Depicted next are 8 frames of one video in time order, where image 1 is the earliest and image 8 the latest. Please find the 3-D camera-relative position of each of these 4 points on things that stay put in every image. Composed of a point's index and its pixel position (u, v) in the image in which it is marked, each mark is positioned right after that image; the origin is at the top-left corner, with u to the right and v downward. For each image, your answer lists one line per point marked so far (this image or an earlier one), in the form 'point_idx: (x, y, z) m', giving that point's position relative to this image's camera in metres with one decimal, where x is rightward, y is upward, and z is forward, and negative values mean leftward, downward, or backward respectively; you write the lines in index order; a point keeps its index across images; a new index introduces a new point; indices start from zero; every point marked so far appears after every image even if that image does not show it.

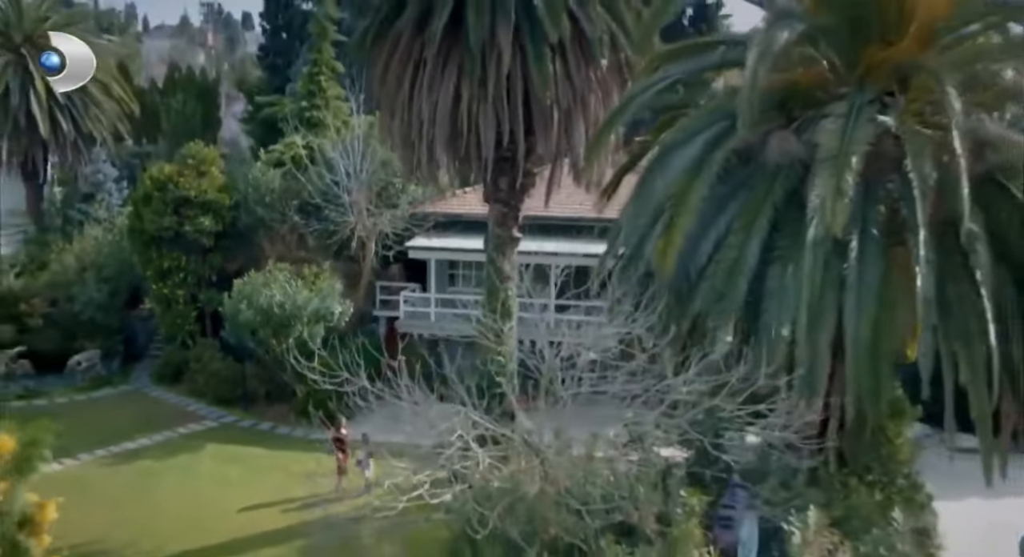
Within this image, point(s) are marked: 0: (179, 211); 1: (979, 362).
0: (-6.0, +1.2, +18.8) m
1: (+3.7, -0.7, +8.5) m
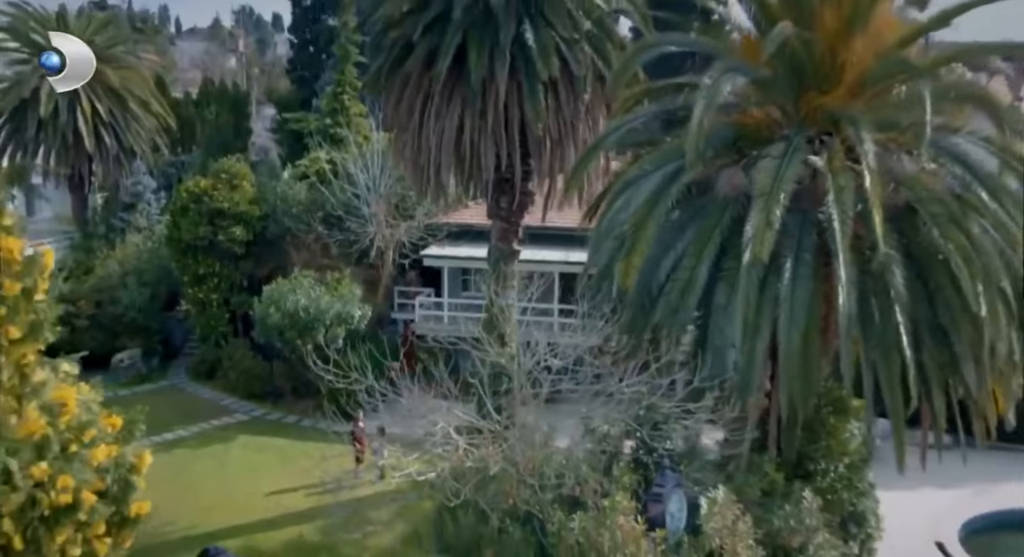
0: (-5.9, +1.1, +20.5) m
1: (+3.6, -0.9, +9.9) m
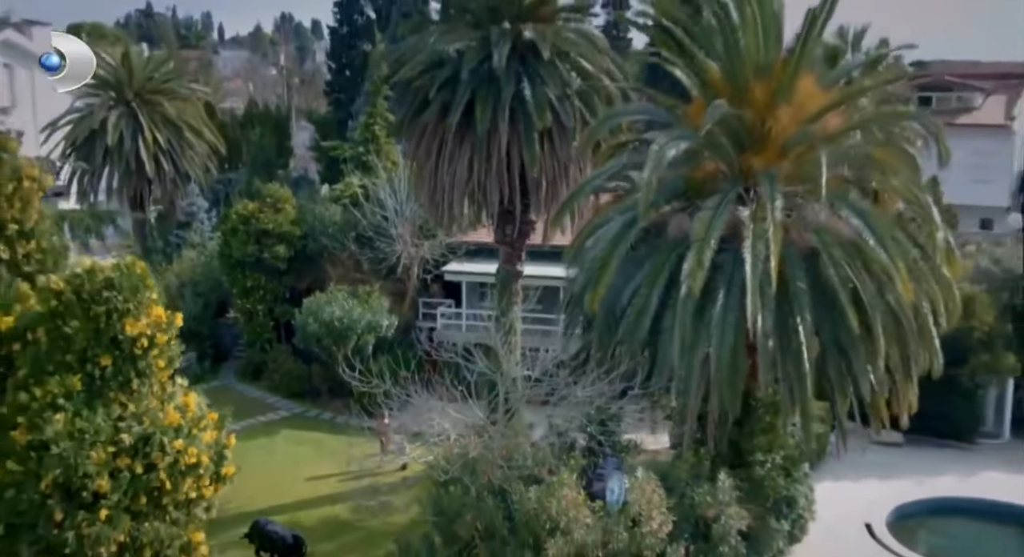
0: (-5.6, +0.8, +23.3) m
1: (+3.4, -1.2, +12.4) m
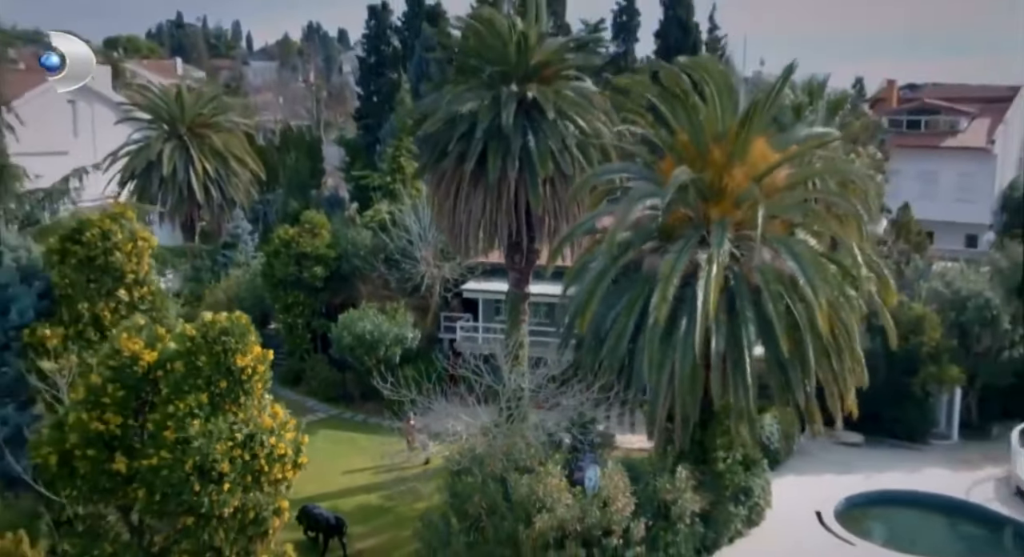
0: (-5.4, +0.4, +26.3) m
1: (+3.4, -1.6, +15.2) m
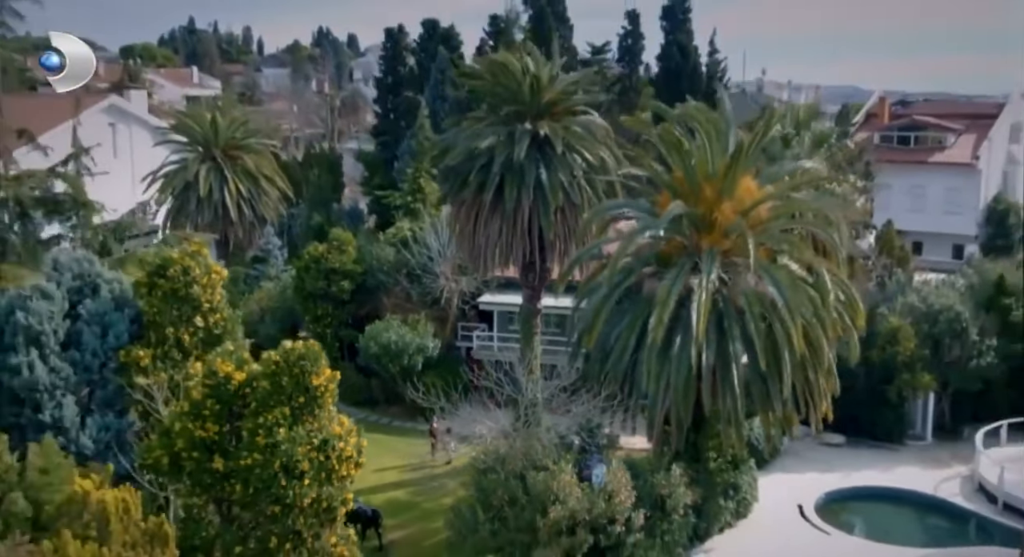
0: (-5.0, 0.0, +28.6) m
1: (+3.7, -2.0, +17.4) m
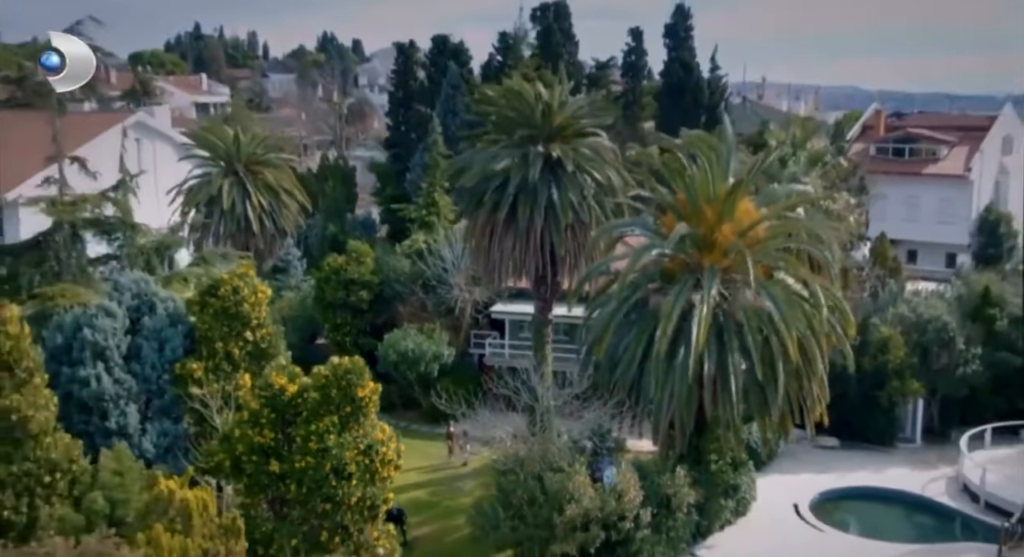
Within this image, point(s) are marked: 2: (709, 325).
0: (-4.7, -0.3, +30.0) m
1: (+4.0, -2.3, +18.8) m
2: (+3.5, -0.8, +18.4) m
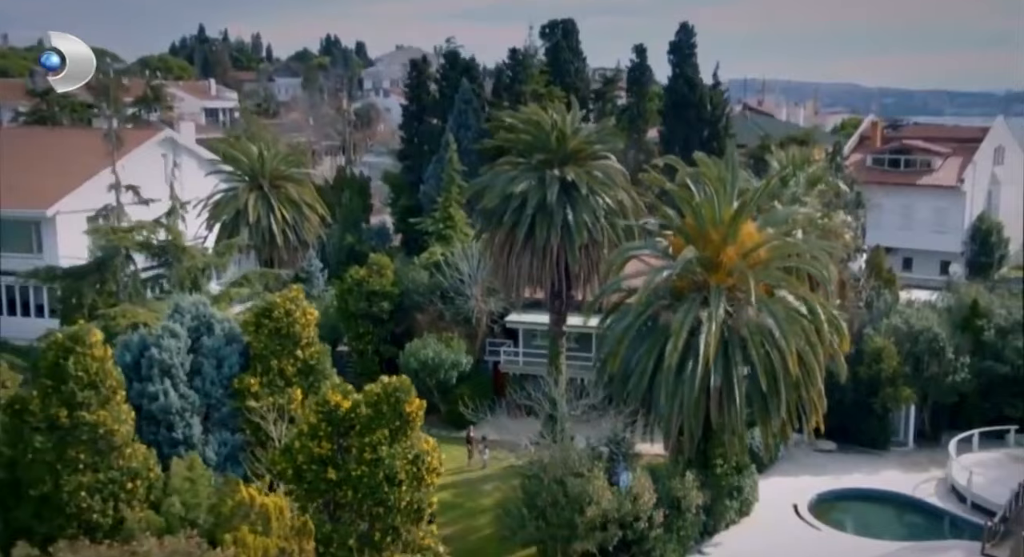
0: (-4.3, -0.6, +31.6) m
1: (+4.4, -2.7, +20.4) m
2: (+3.9, -1.2, +20.0) m
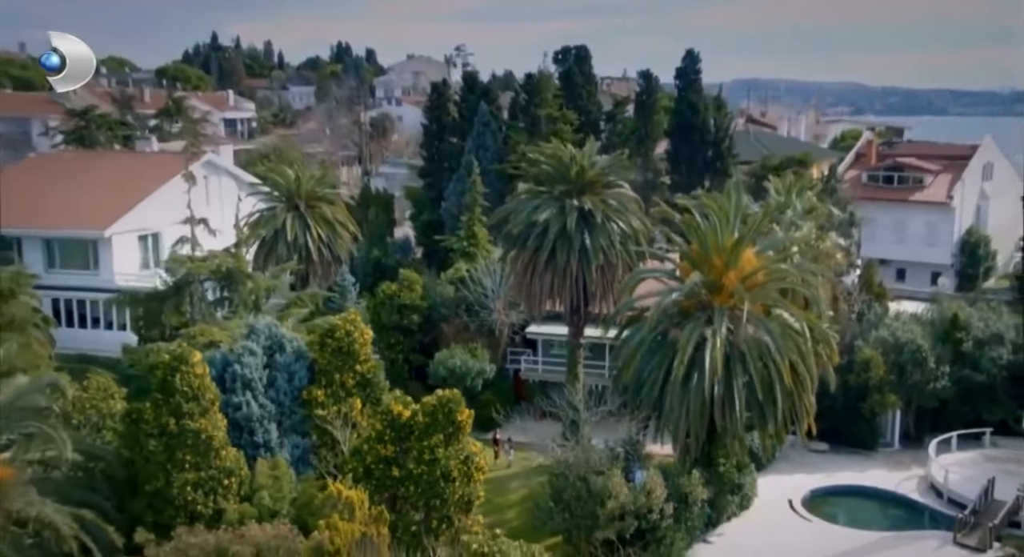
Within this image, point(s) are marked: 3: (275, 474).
0: (-3.7, -1.1, +34.4) m
1: (+5.0, -3.1, +23.1) m
2: (+4.5, -1.7, +22.8) m
3: (-4.1, -3.4, +18.2) m
